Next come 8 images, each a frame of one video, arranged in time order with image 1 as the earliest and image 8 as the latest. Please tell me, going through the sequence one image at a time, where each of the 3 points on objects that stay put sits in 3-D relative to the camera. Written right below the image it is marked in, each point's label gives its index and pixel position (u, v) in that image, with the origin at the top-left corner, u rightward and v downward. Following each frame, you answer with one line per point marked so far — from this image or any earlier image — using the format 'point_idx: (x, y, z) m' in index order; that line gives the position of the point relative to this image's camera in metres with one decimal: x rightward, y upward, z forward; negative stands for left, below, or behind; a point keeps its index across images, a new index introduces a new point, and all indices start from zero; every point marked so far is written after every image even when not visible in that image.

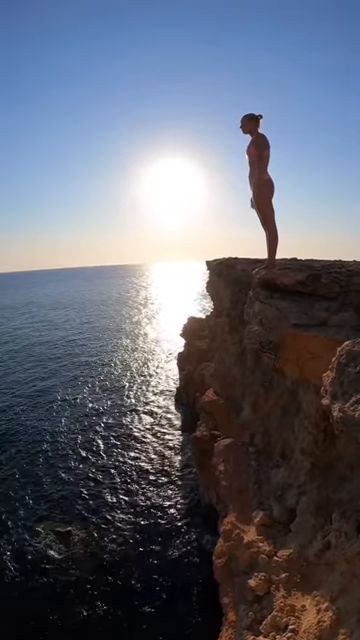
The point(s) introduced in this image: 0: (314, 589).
0: (+3.3, -6.6, +10.7) m
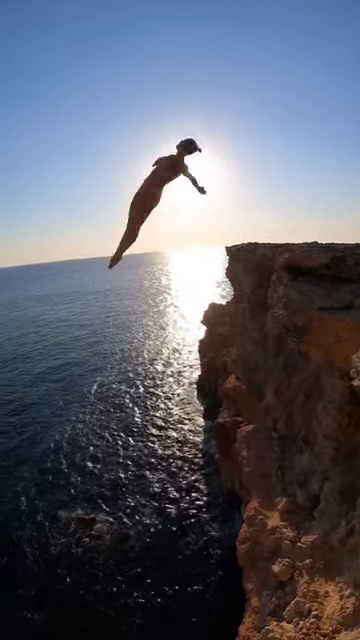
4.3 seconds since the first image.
0: (+3.8, -6.3, +10.8) m
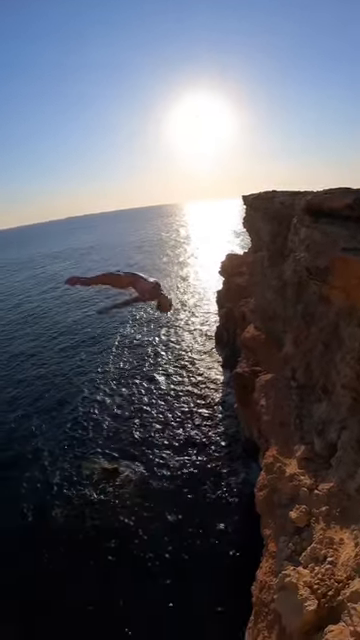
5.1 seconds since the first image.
0: (+4.4, -5.2, +11.2) m
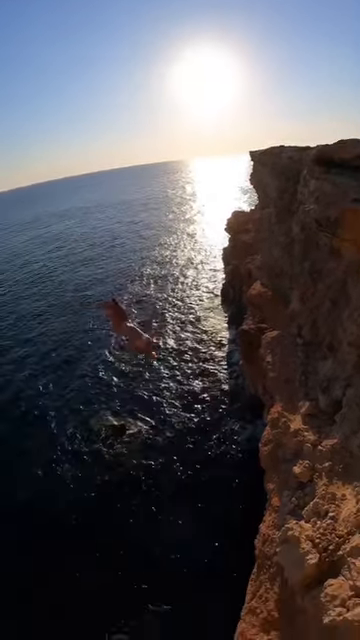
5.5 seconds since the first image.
0: (+4.8, -4.6, +12.4) m
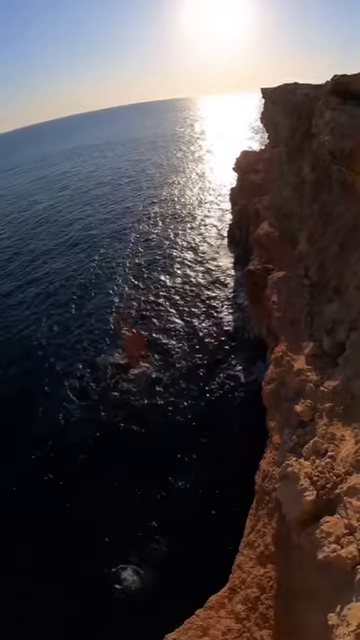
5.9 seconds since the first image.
0: (+4.6, -2.7, +11.6) m
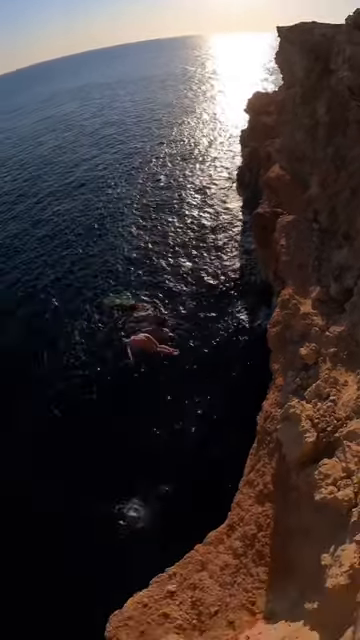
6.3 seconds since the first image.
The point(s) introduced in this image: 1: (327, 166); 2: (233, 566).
0: (+4.6, -1.4, +11.5) m
1: (+6.0, +6.2, +17.8) m
2: (+1.4, -6.4, +11.5) m
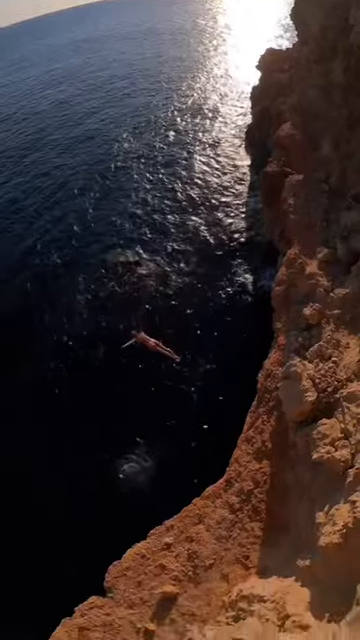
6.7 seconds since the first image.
0: (+4.7, -0.5, +11.4) m
1: (+6.2, +7.5, +17.1) m
2: (+1.3, -5.4, +11.8) m
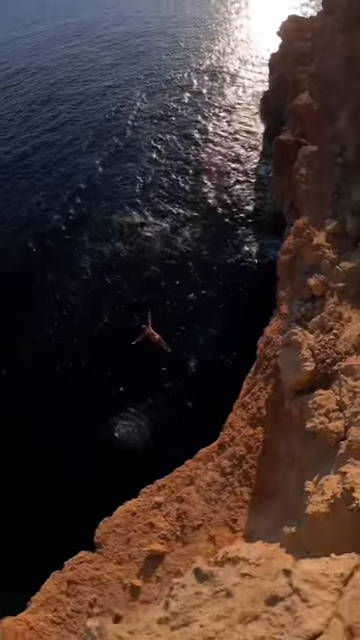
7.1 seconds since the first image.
0: (+4.7, +0.1, +11.4) m
1: (+6.8, +8.3, +16.6) m
2: (+1.1, -4.6, +12.1) m
